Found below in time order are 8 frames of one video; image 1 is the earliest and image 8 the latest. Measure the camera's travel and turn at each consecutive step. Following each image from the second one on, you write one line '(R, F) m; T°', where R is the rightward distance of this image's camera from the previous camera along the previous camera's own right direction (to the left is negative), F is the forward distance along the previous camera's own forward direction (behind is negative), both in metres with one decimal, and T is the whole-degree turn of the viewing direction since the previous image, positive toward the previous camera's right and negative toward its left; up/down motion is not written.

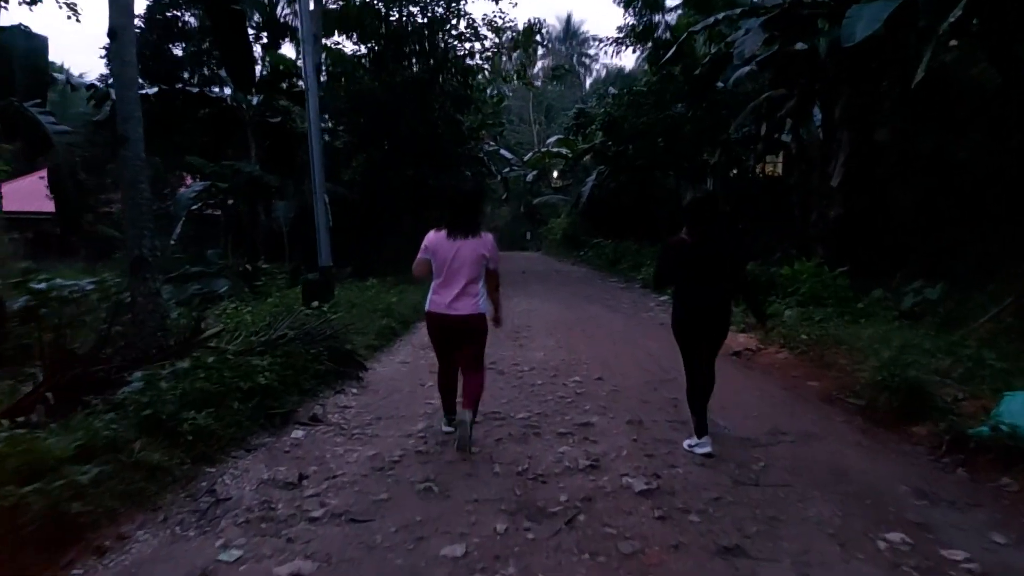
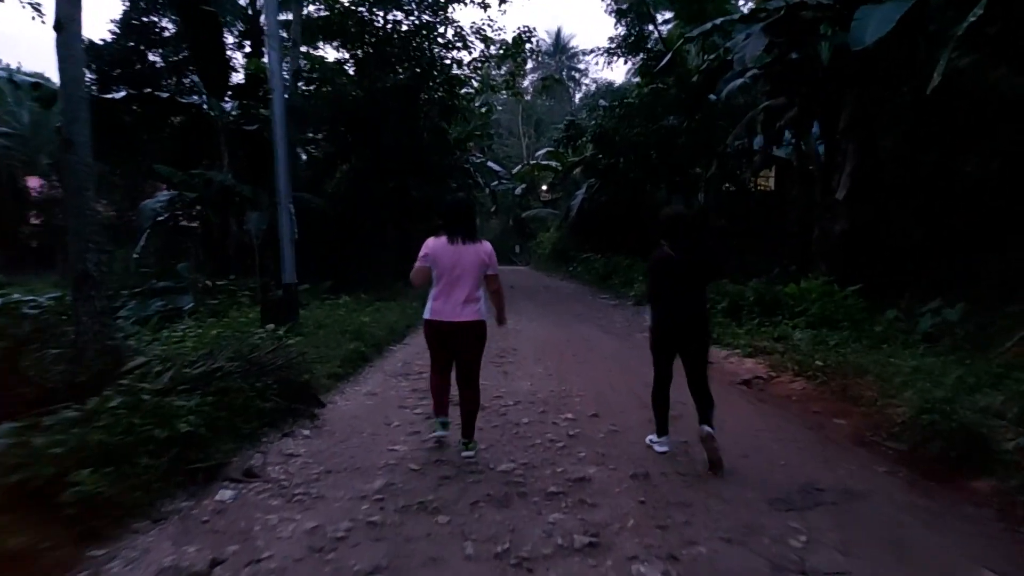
(+0.1, +0.9) m; +1°
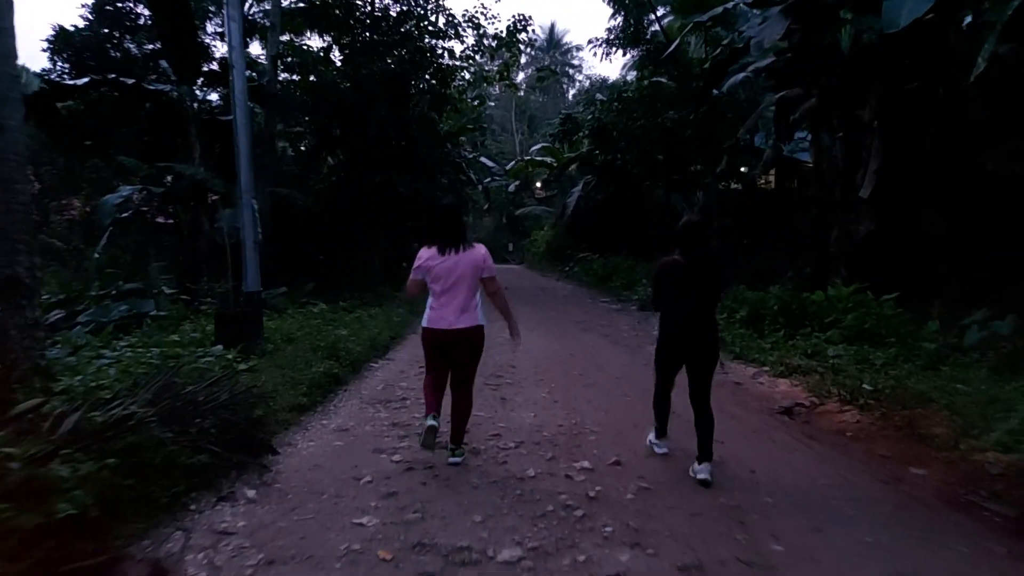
(-0.1, +1.2) m; +1°
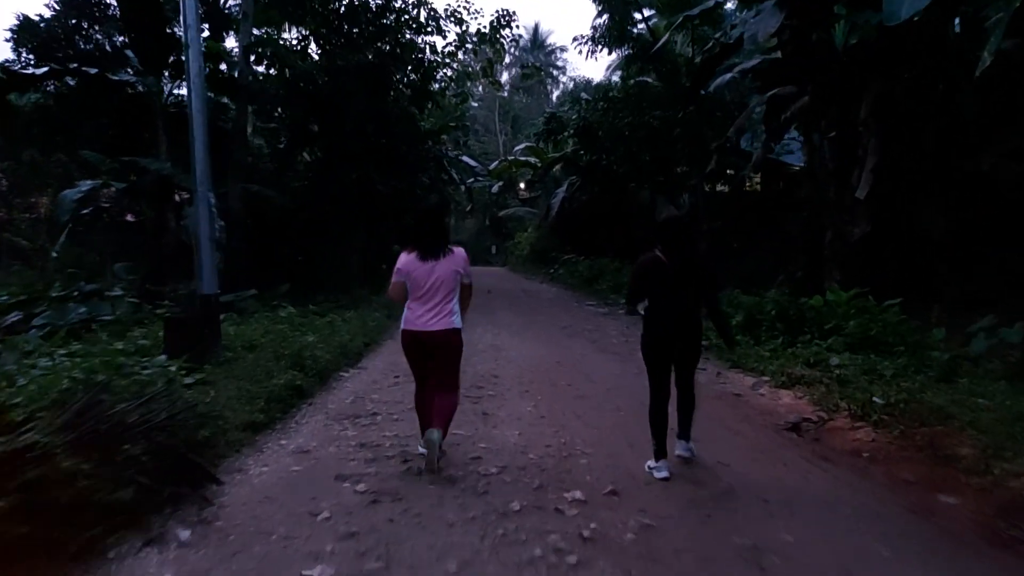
(0.0, +0.6) m; +1°
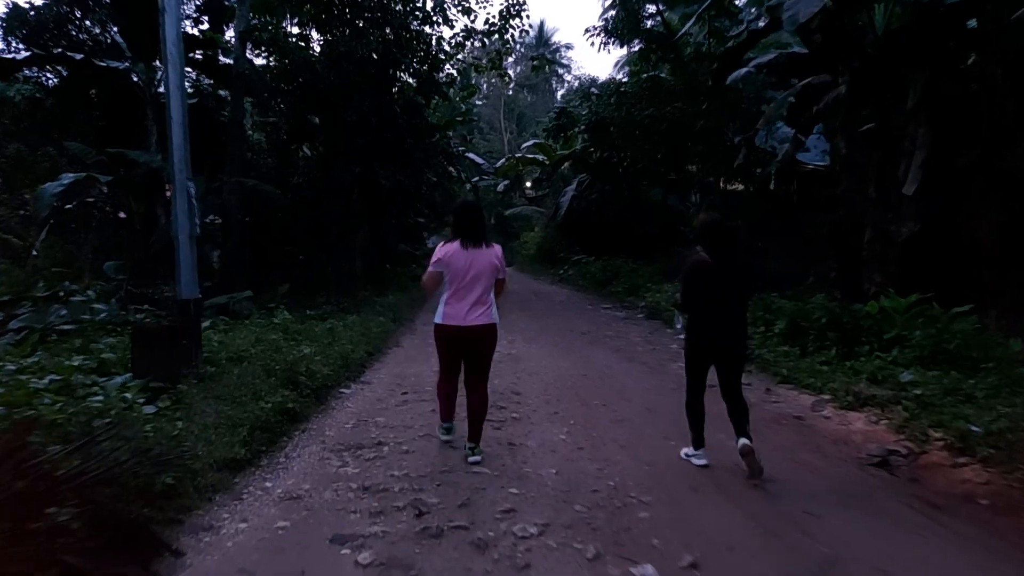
(-0.2, +1.0) m; 0°
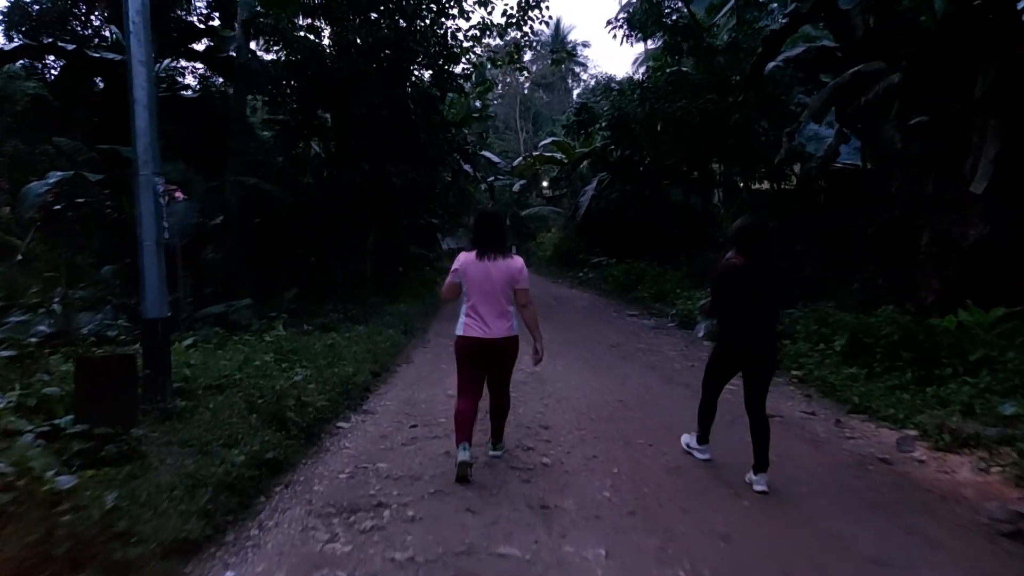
(-0.1, +1.0) m; -1°
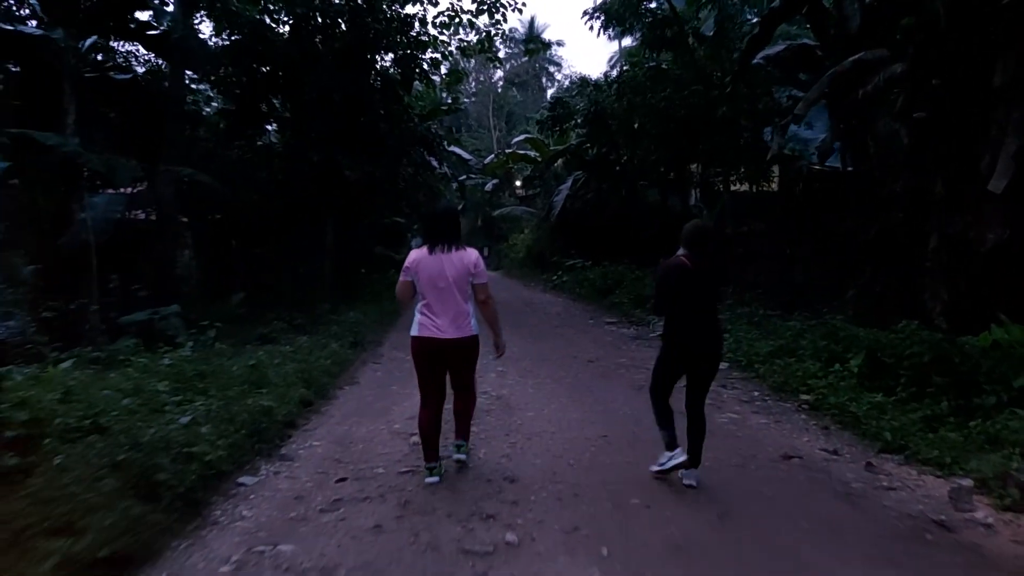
(+0.1, +1.2) m; +2°
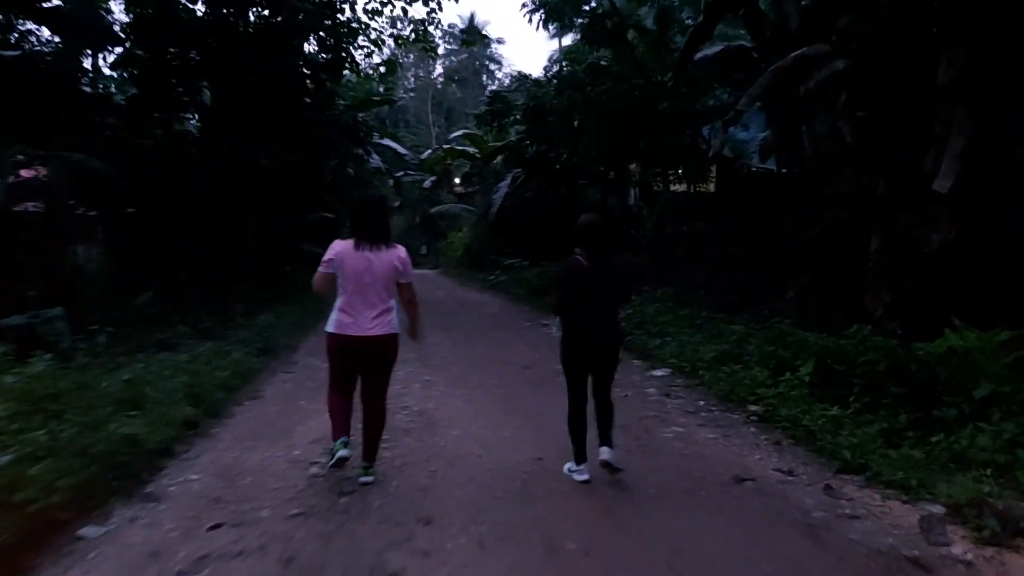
(+0.1, +0.7) m; +5°
